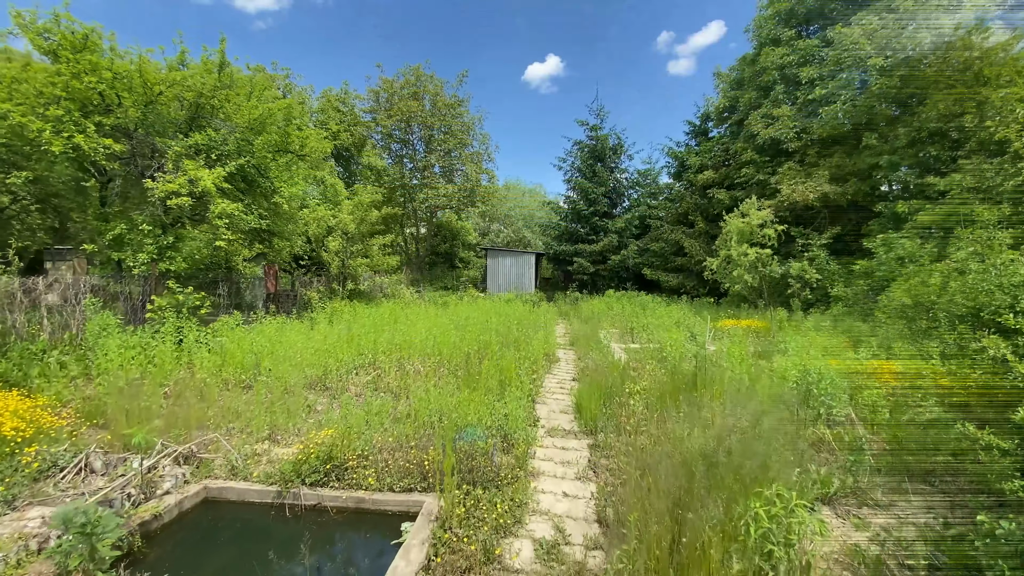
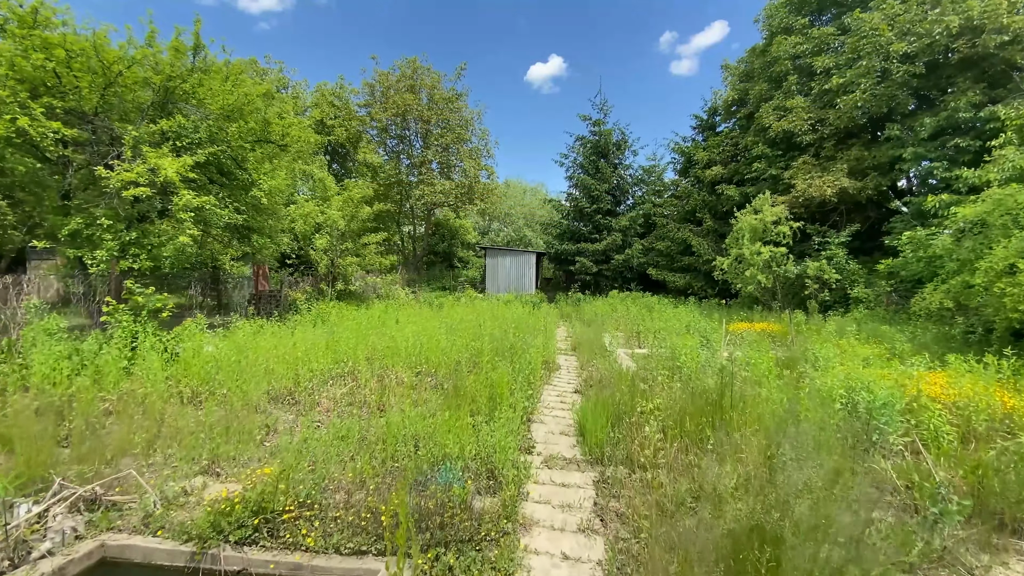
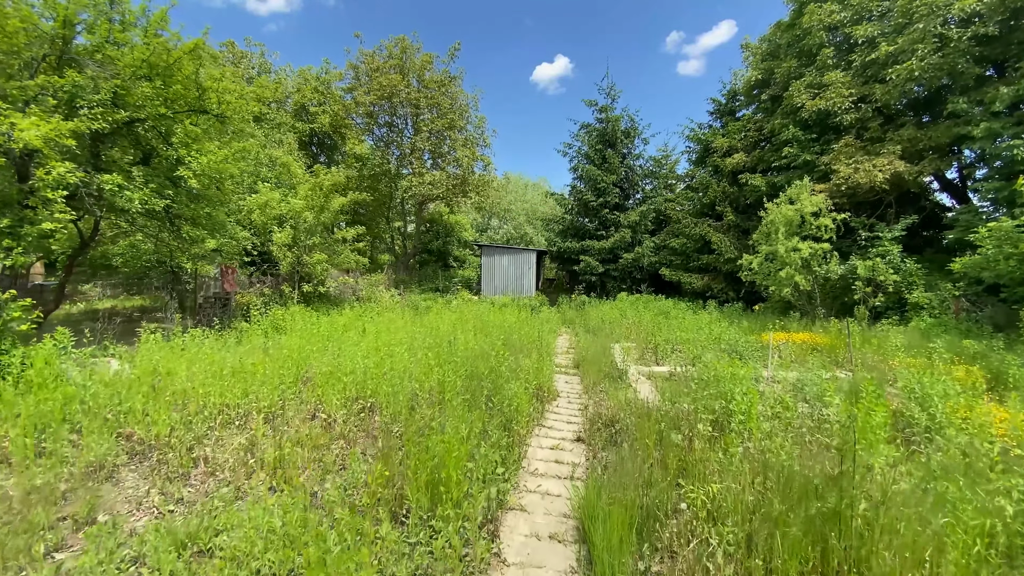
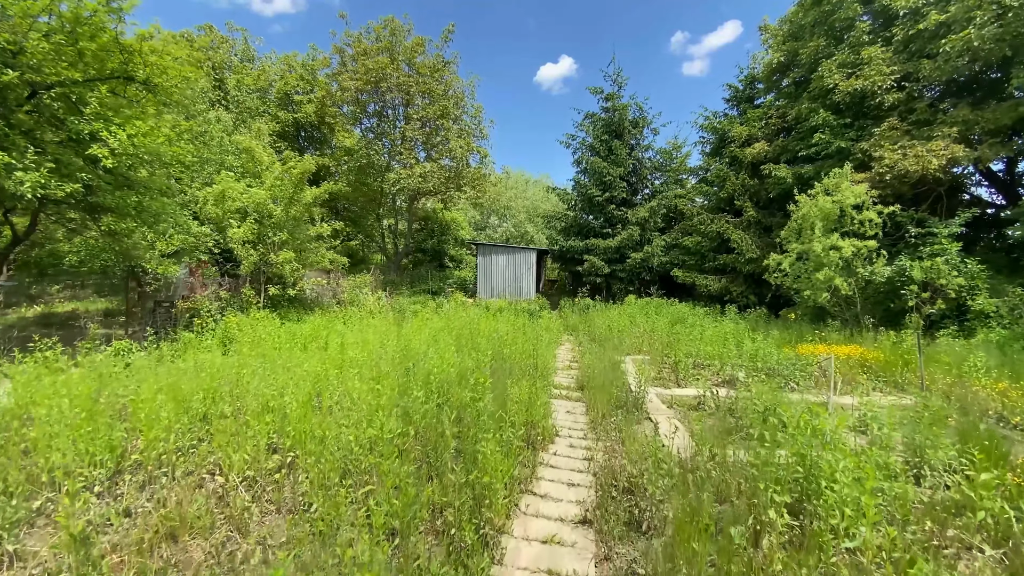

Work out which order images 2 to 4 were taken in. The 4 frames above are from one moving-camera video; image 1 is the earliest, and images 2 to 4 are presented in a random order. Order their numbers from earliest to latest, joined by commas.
2, 3, 4
